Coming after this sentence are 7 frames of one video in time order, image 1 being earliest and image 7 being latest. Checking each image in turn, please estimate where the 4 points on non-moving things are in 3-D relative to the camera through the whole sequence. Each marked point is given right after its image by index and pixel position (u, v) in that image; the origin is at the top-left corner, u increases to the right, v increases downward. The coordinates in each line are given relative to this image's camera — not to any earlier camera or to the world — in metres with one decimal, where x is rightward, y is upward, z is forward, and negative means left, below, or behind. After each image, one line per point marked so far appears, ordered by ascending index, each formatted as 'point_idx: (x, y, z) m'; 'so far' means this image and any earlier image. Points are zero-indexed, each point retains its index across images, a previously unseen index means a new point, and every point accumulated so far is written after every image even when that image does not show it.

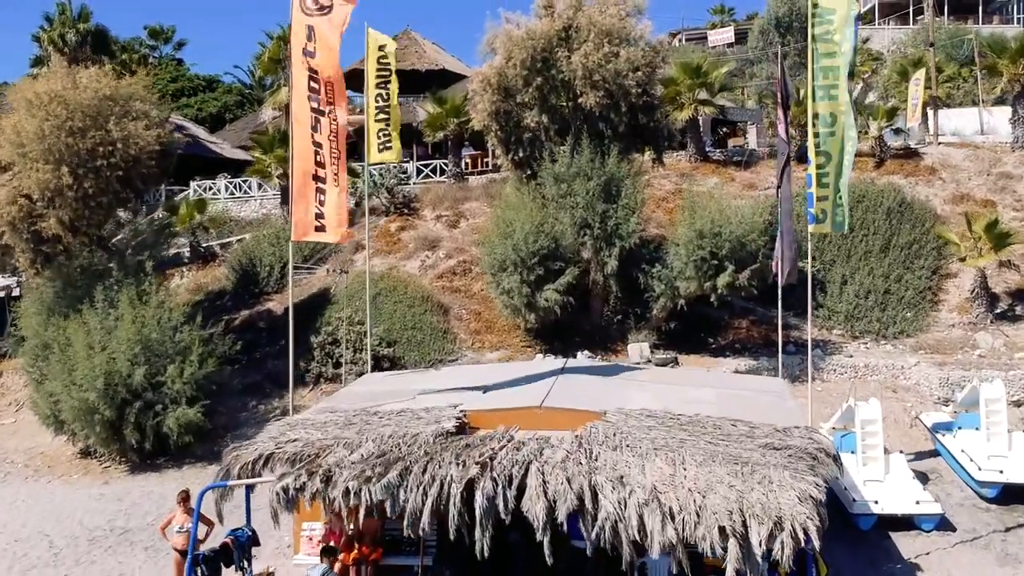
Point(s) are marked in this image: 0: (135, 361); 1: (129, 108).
0: (-6.4, -1.2, +17.6) m
1: (-7.2, +3.4, +19.4) m
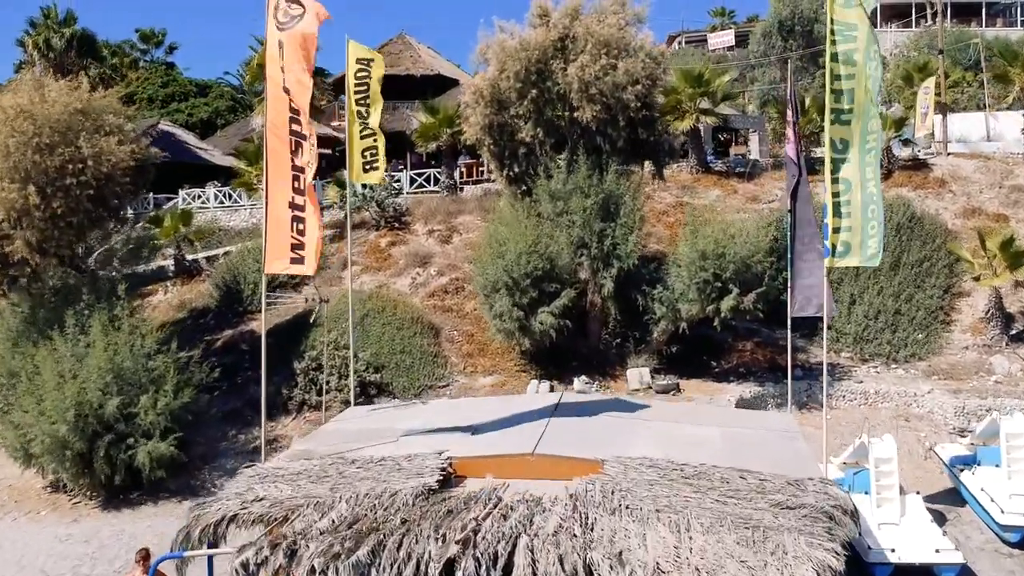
0: (-6.5, -1.7, +16.6) m
1: (-7.3, +2.9, +18.4) m
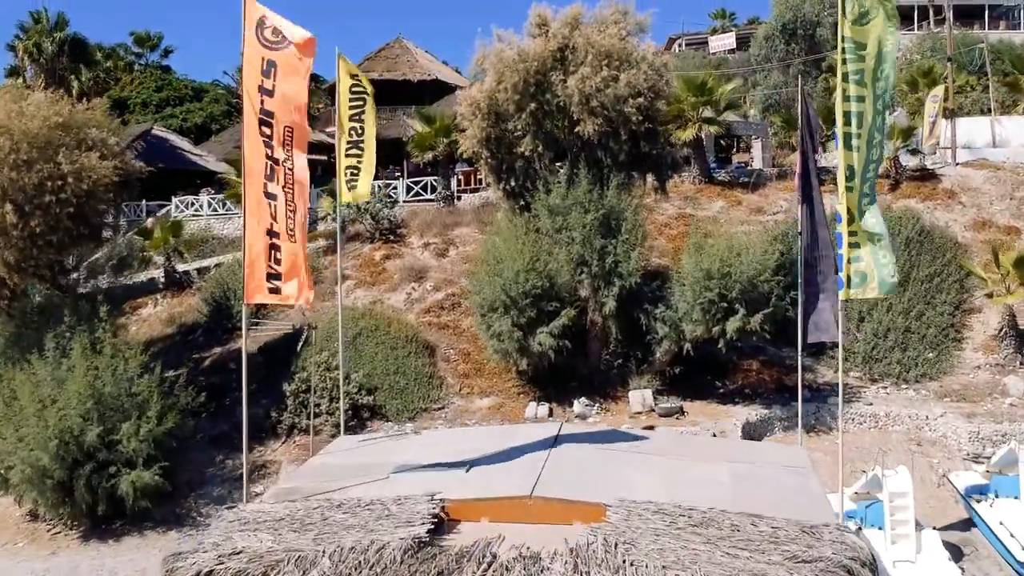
0: (-6.5, -2.0, +16.0) m
1: (-7.3, +2.6, +17.8) m
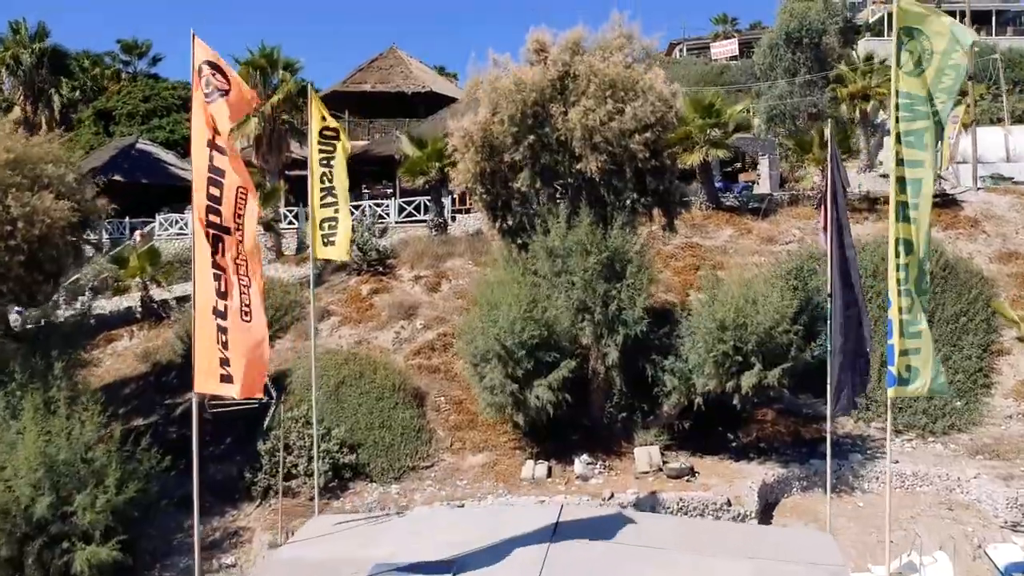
0: (-6.6, -2.8, +14.5) m
1: (-7.4, +1.8, +16.2) m
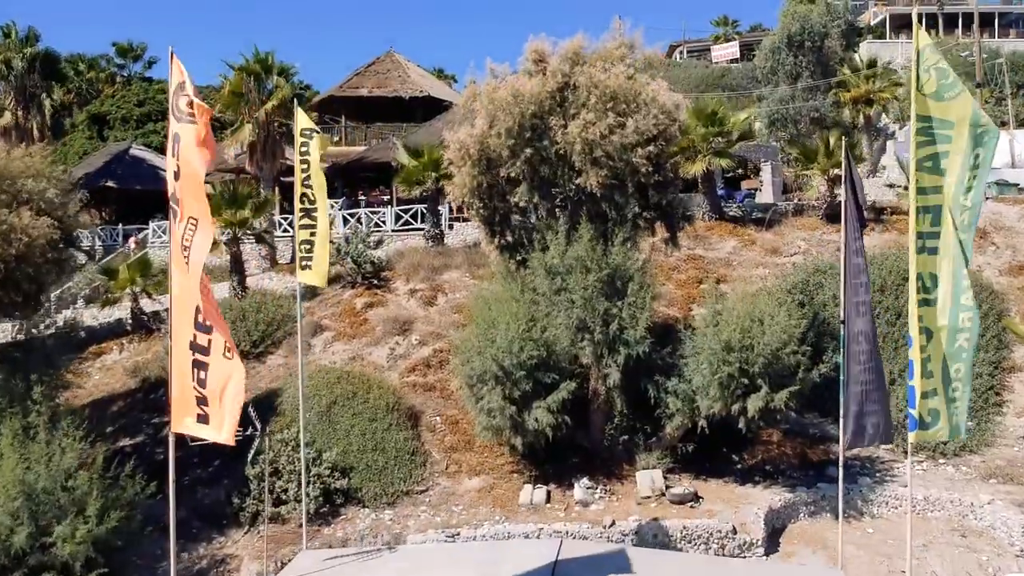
0: (-6.6, -3.1, +13.9) m
1: (-7.4, +1.5, +15.7) m
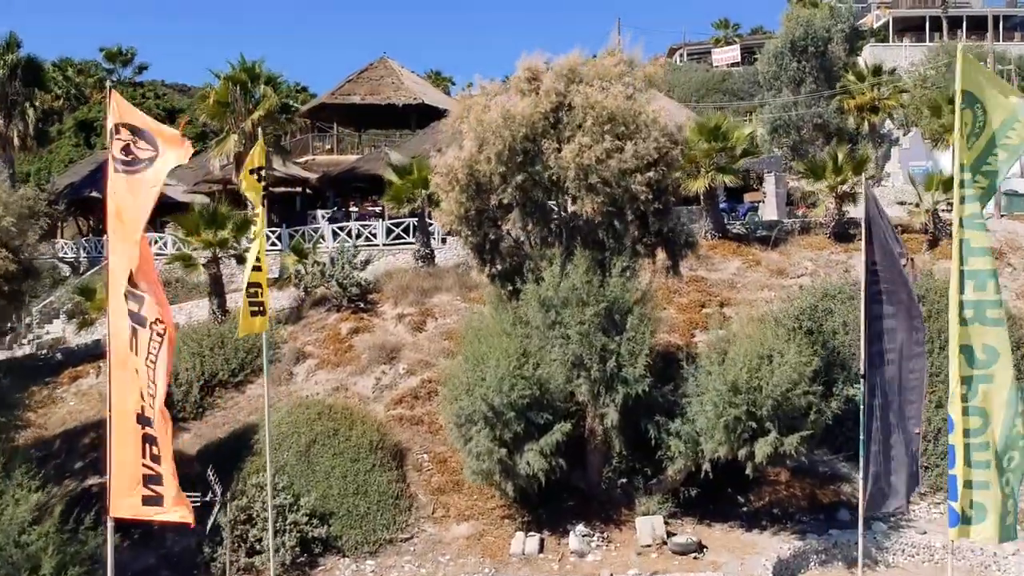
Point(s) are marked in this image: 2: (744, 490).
0: (-6.8, -3.6, +12.8) m
1: (-7.6, +1.0, +14.6) m
2: (+3.8, -3.3, +16.9) m
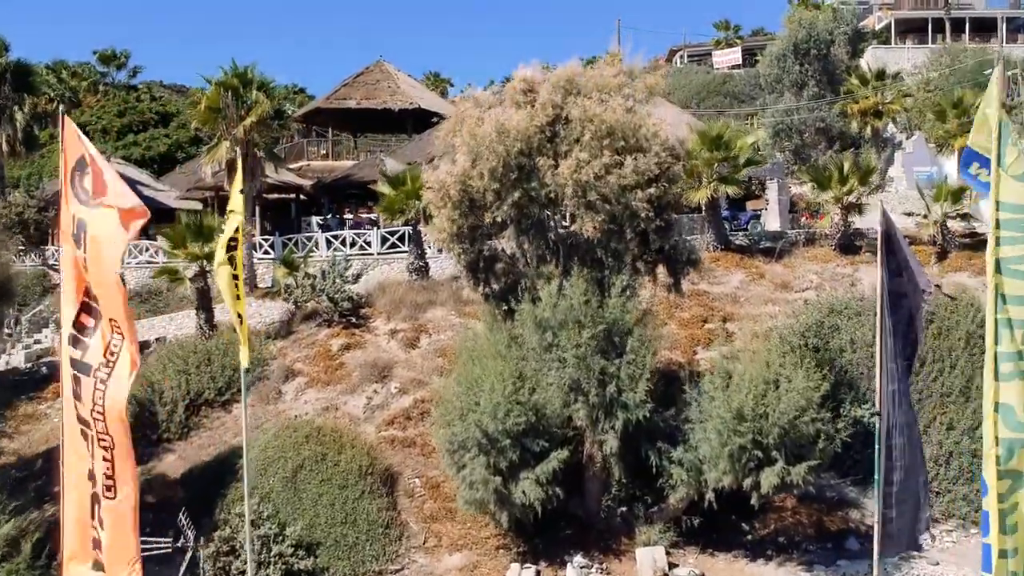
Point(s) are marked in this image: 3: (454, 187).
0: (-6.8, -3.9, +12.1) m
1: (-7.7, +0.7, +13.9) m
2: (+3.7, -3.6, +16.3) m
3: (-0.8, +1.5, +15.2) m
